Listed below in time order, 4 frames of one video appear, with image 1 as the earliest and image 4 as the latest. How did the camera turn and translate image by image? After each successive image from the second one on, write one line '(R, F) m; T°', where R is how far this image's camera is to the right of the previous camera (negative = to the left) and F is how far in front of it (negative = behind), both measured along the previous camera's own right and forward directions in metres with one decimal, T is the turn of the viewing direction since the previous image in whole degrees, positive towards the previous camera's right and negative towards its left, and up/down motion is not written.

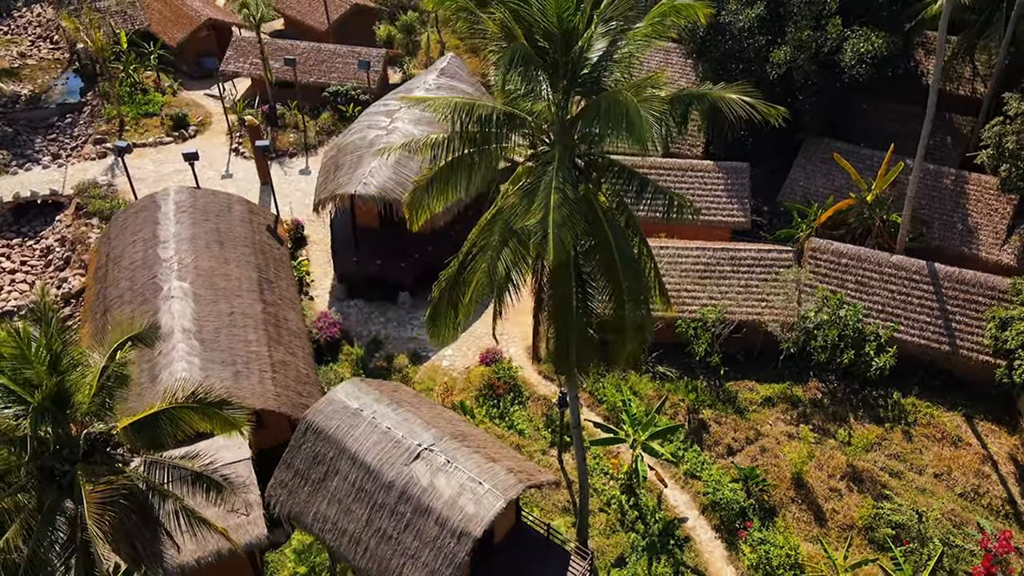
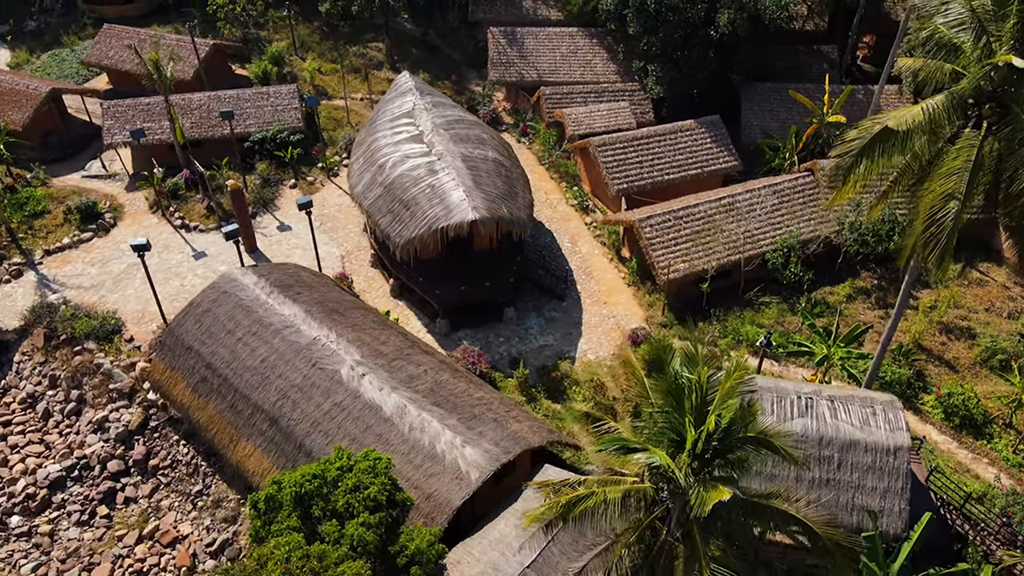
(-13.3, +1.9) m; +21°
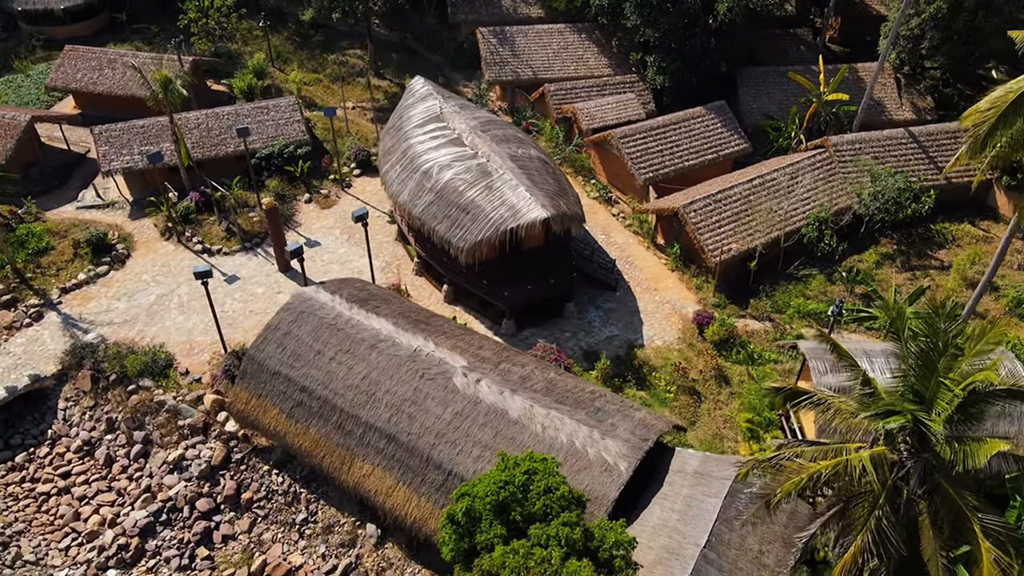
(-5.2, +0.2) m; +6°
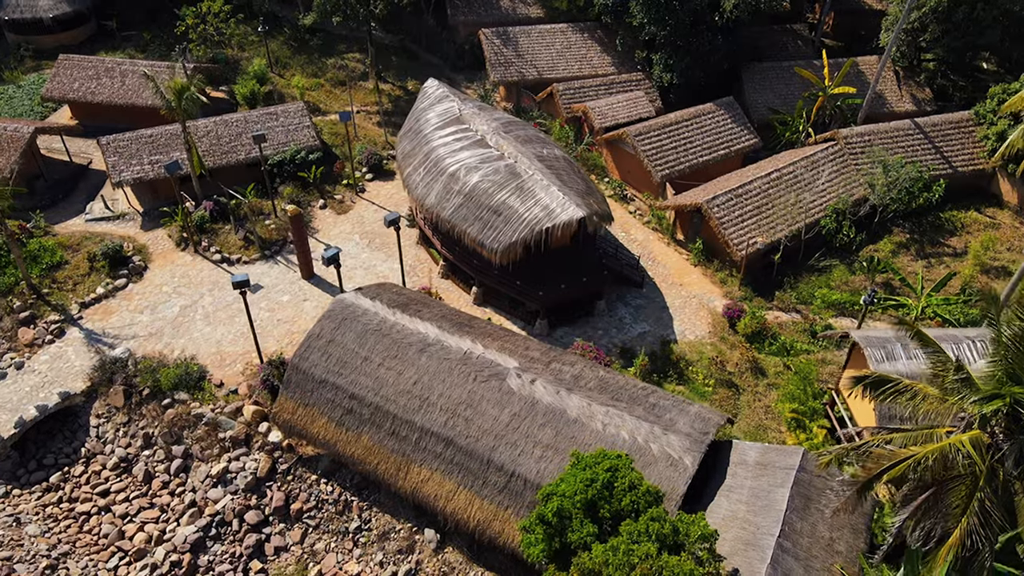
(-2.2, 0.0) m; +2°
